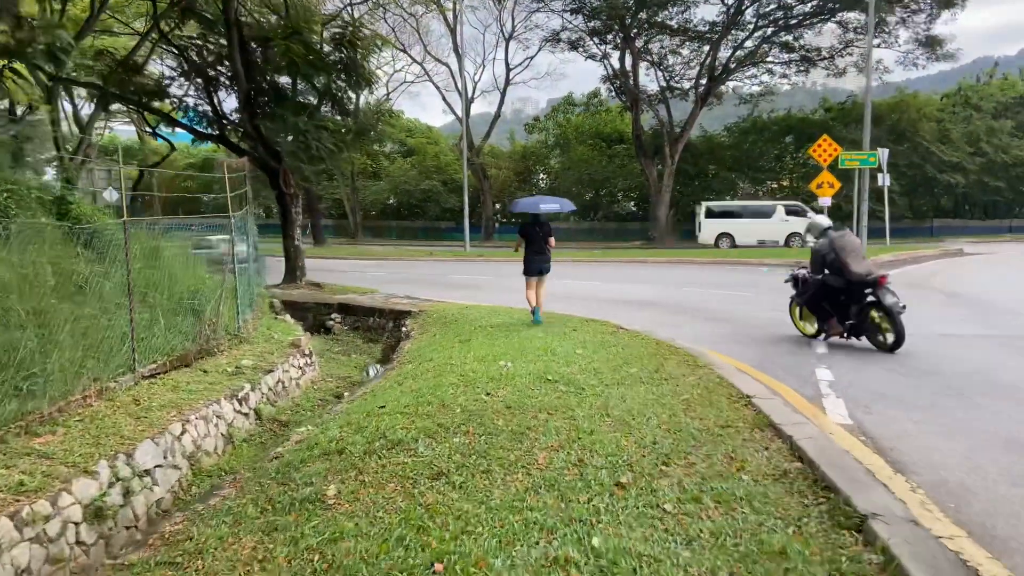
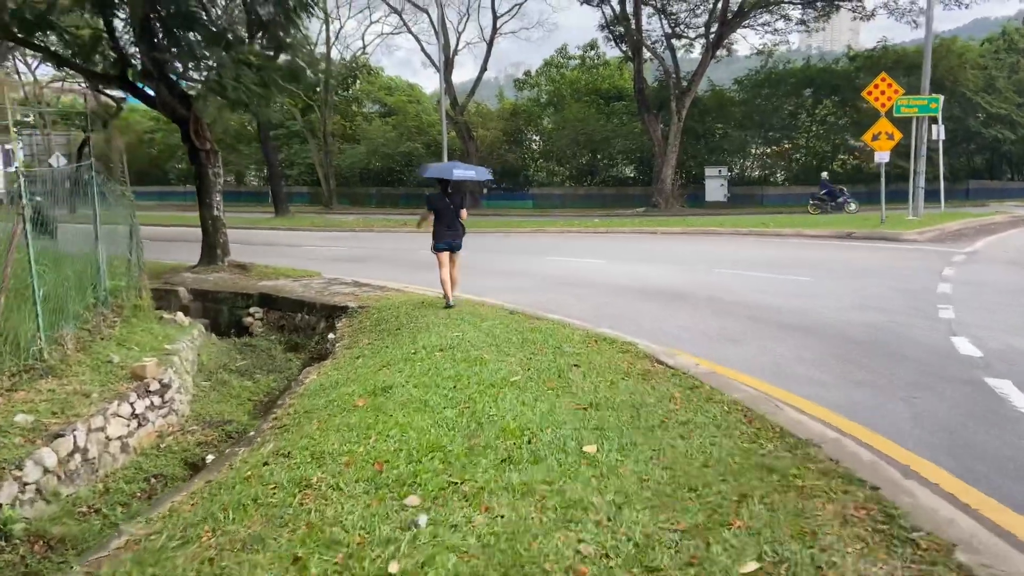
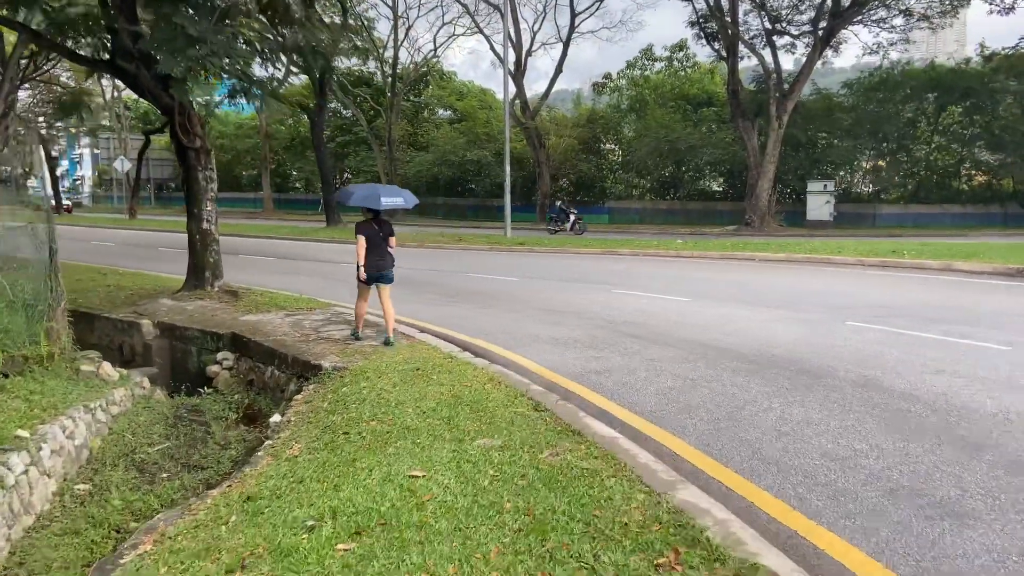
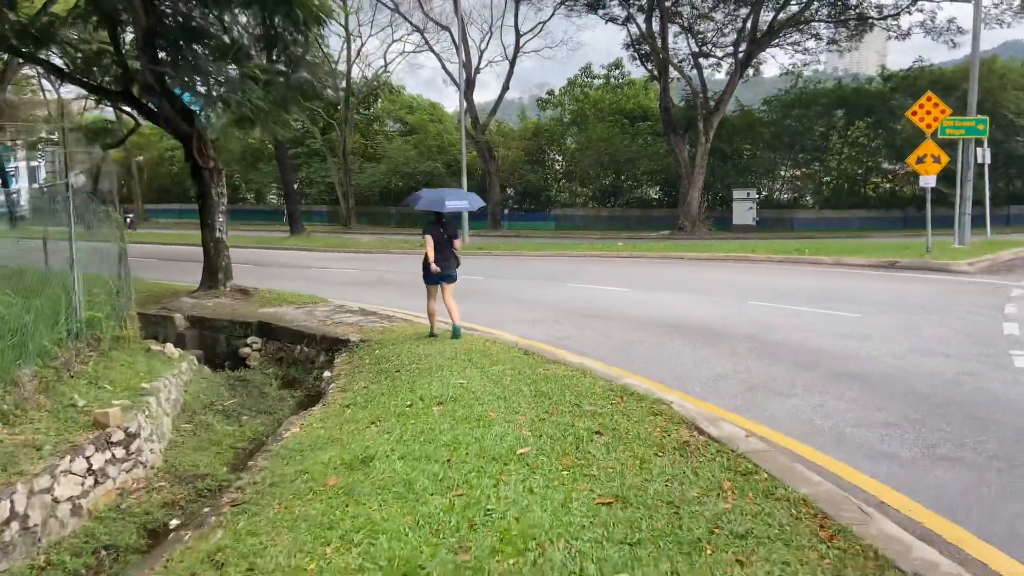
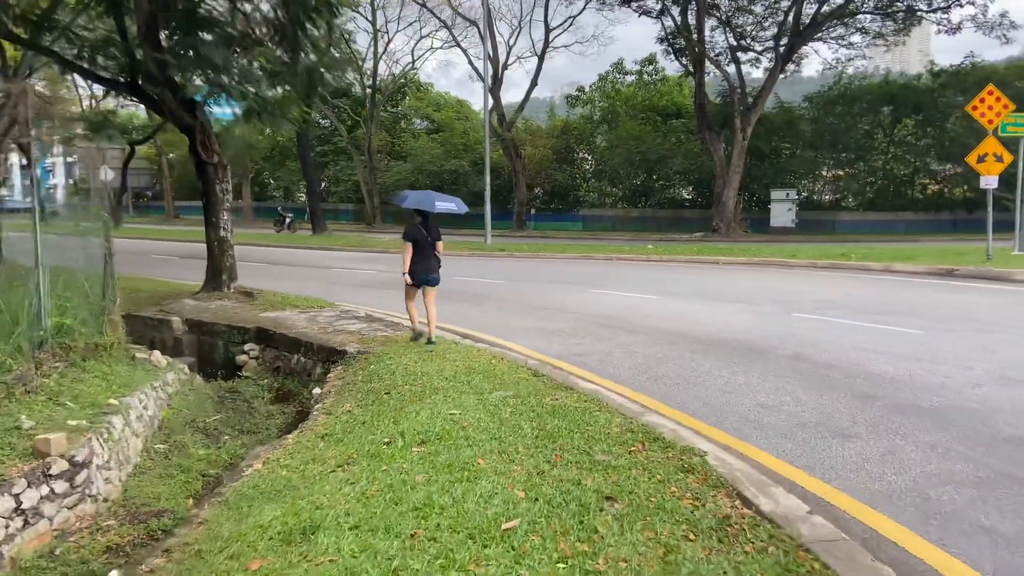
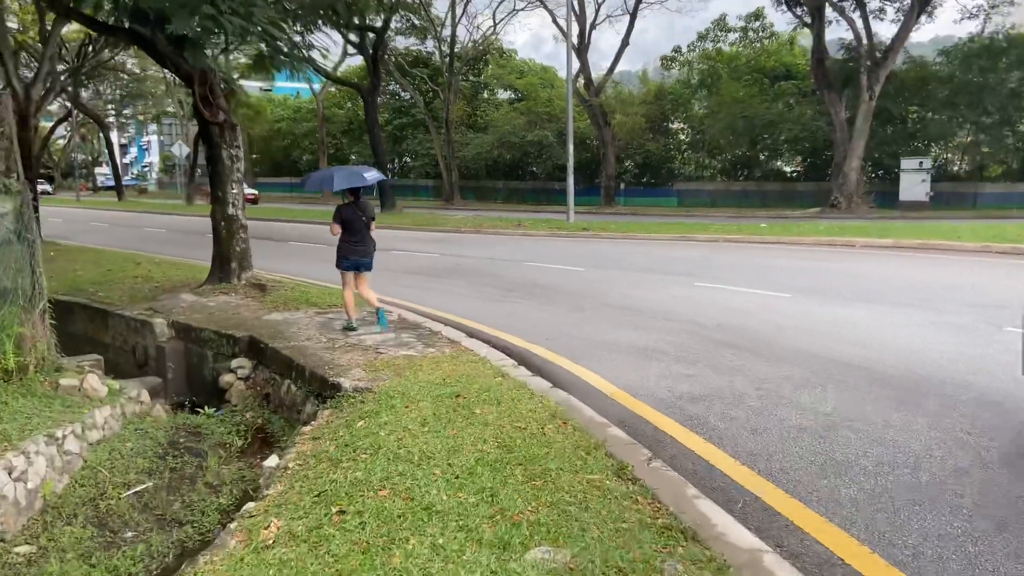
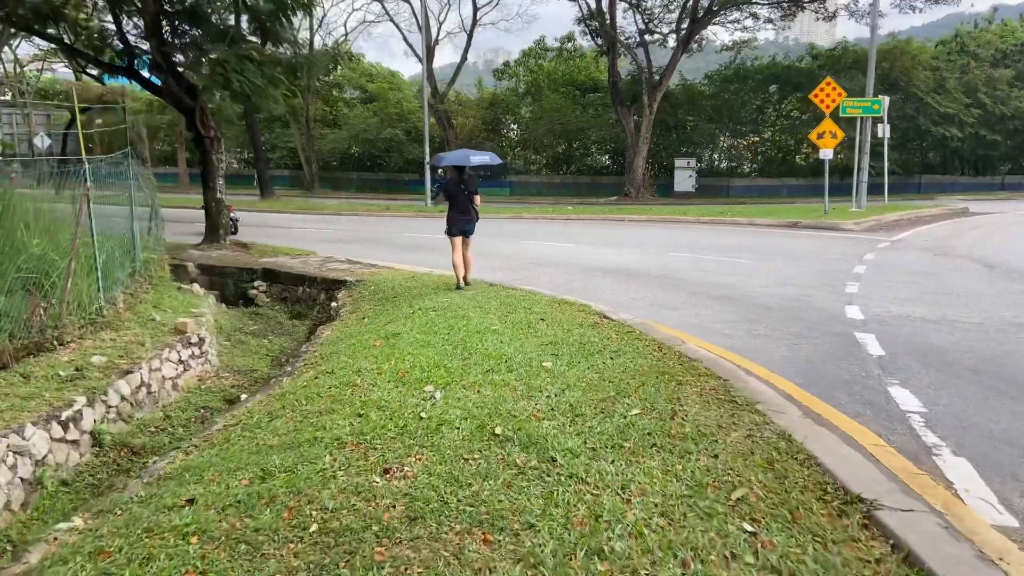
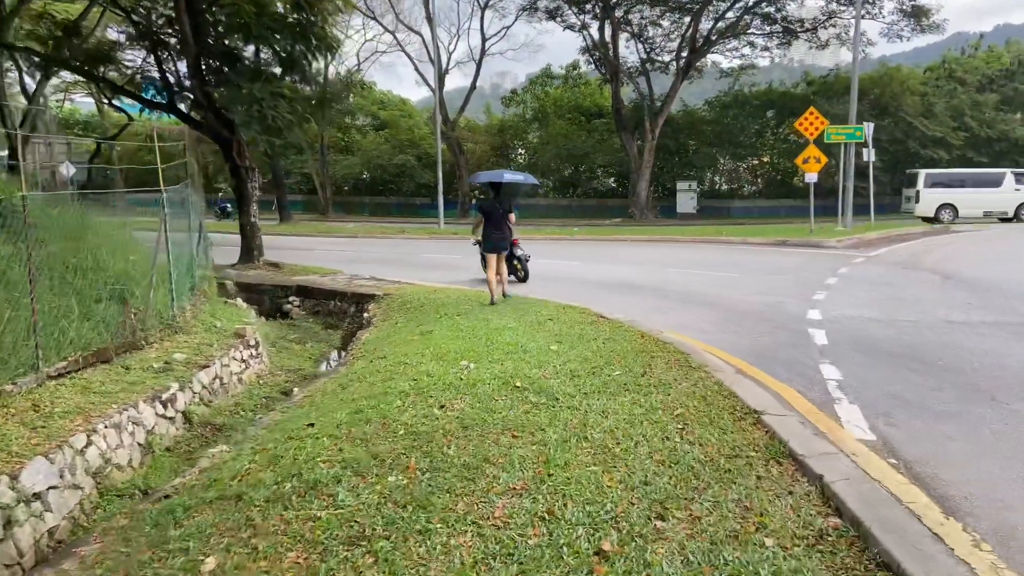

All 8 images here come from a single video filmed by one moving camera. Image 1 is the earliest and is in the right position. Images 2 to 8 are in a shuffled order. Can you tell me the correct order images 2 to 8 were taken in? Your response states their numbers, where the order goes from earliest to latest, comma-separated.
8, 7, 2, 4, 5, 3, 6
